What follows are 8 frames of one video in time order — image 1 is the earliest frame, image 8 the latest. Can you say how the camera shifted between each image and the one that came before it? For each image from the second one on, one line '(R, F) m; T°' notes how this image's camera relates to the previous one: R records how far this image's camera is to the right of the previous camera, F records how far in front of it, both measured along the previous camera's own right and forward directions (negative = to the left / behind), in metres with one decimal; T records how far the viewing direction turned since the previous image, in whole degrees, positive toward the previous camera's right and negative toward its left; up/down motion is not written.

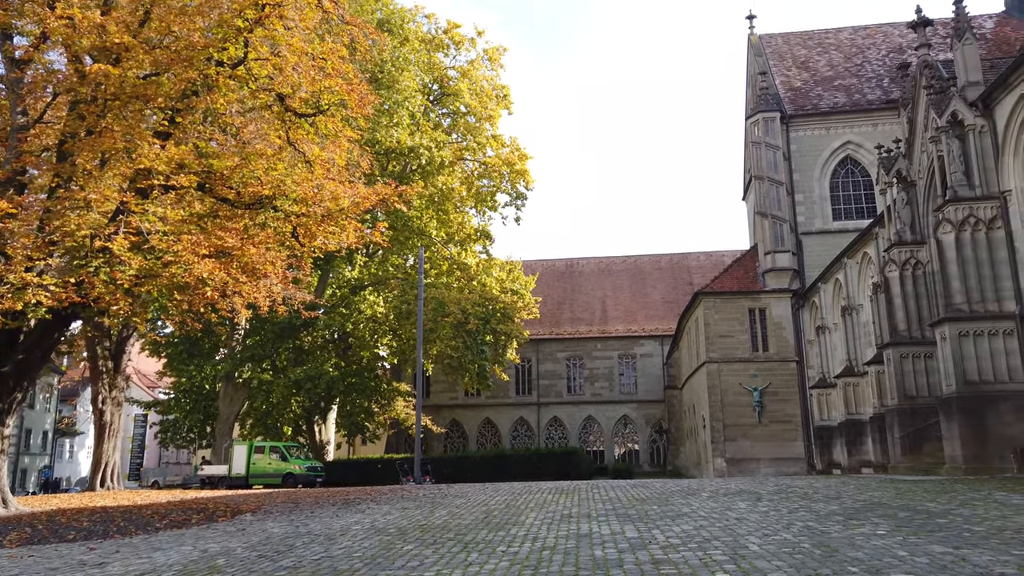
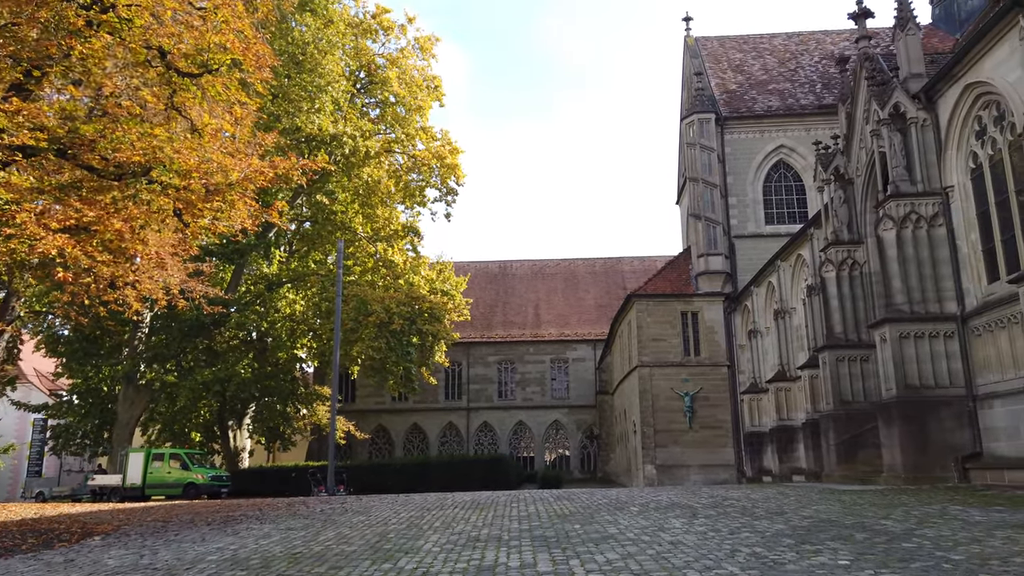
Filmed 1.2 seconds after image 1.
(+0.3, +1.3) m; +5°
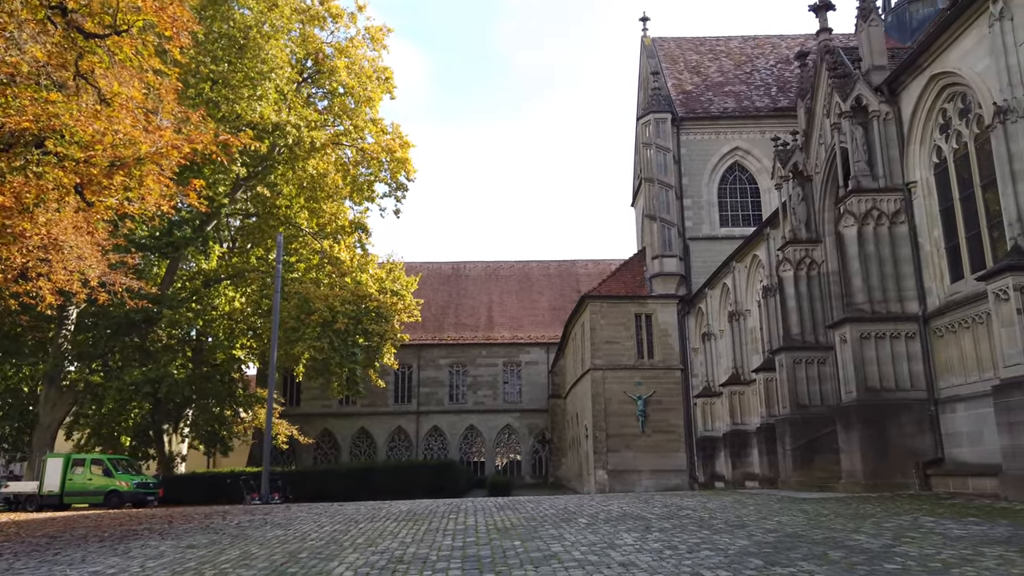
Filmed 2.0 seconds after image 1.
(+0.2, +0.9) m; +3°
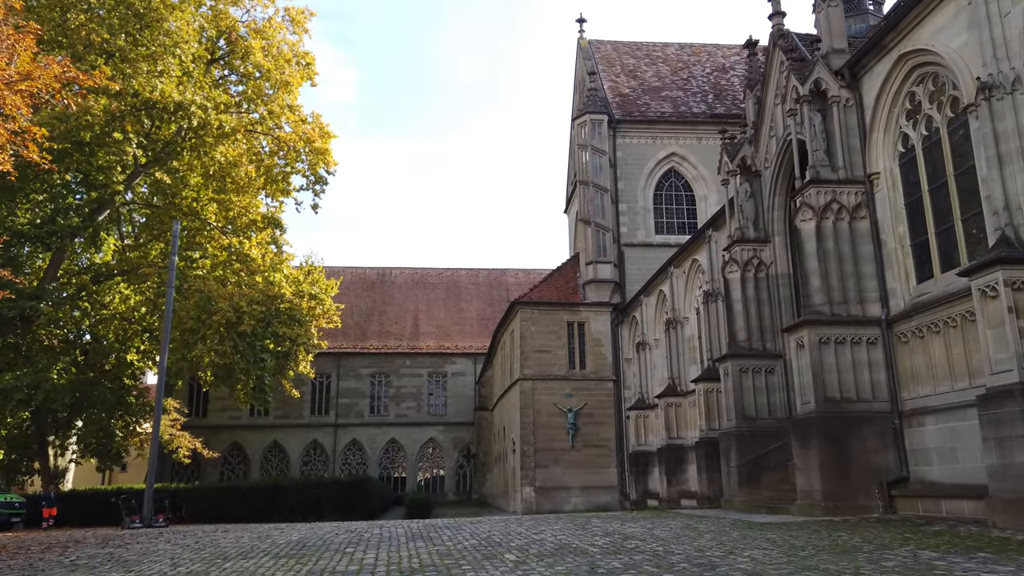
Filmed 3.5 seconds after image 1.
(+0.1, +1.7) m; +5°
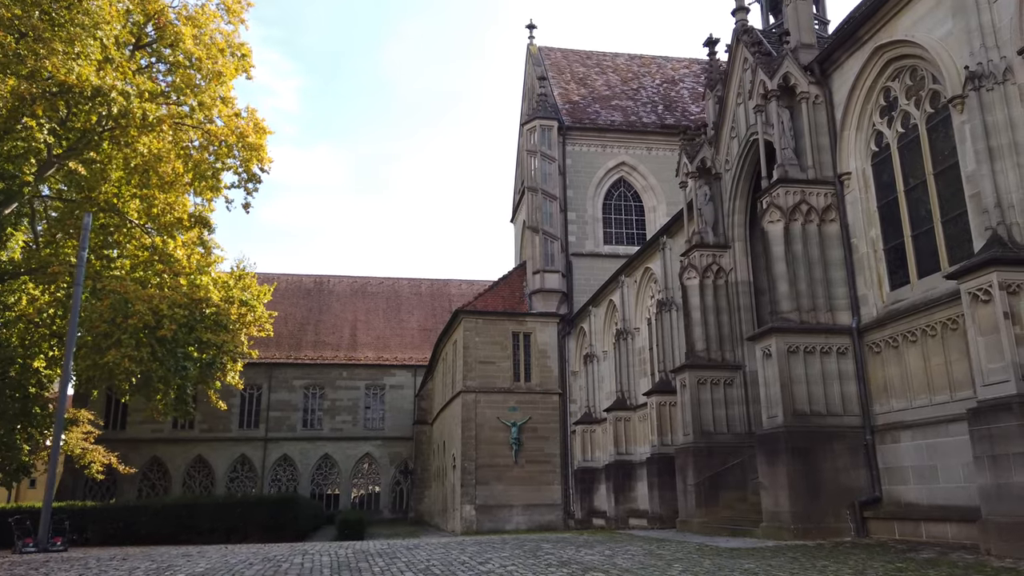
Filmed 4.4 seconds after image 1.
(-0.1, +1.1) m; +4°
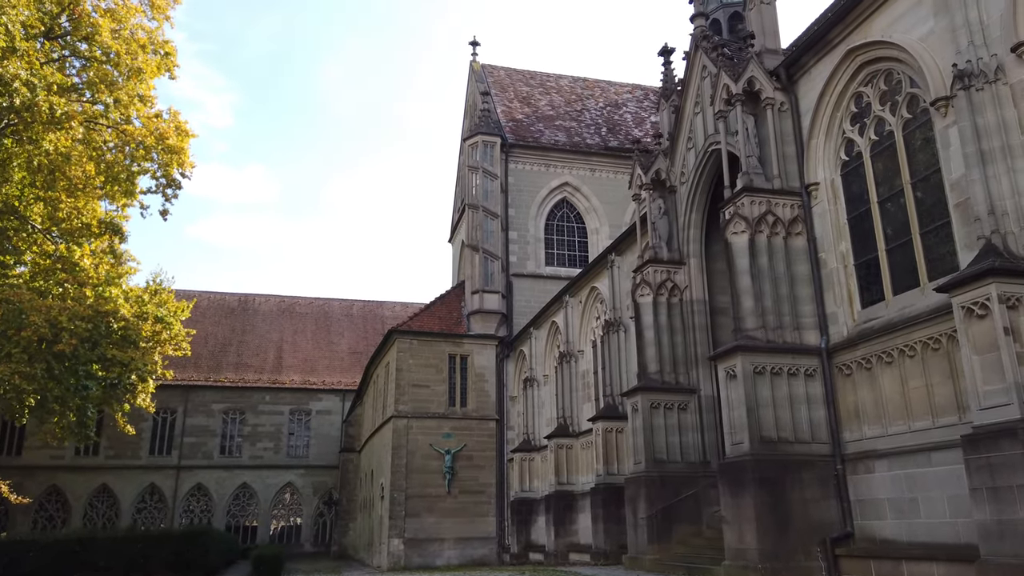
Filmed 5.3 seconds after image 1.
(-0.1, +1.1) m; +5°
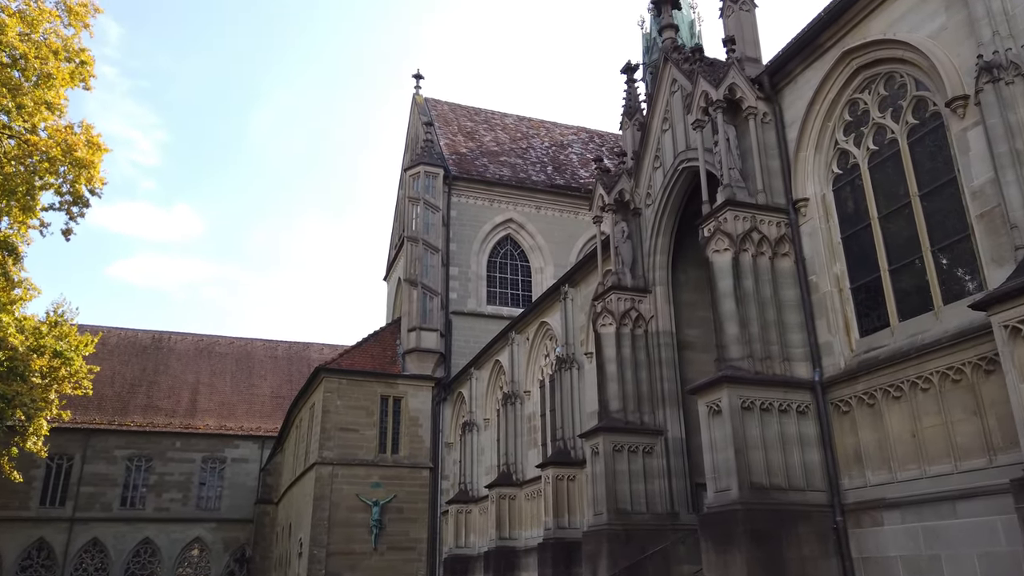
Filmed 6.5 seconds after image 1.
(-0.2, +1.4) m; +5°
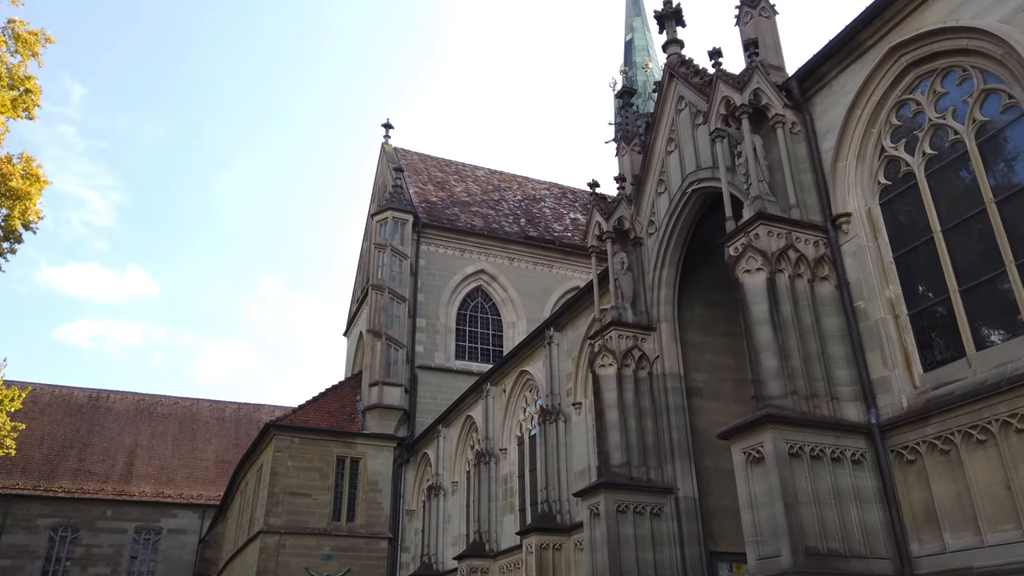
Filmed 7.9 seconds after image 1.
(-0.4, +1.5) m; +3°
